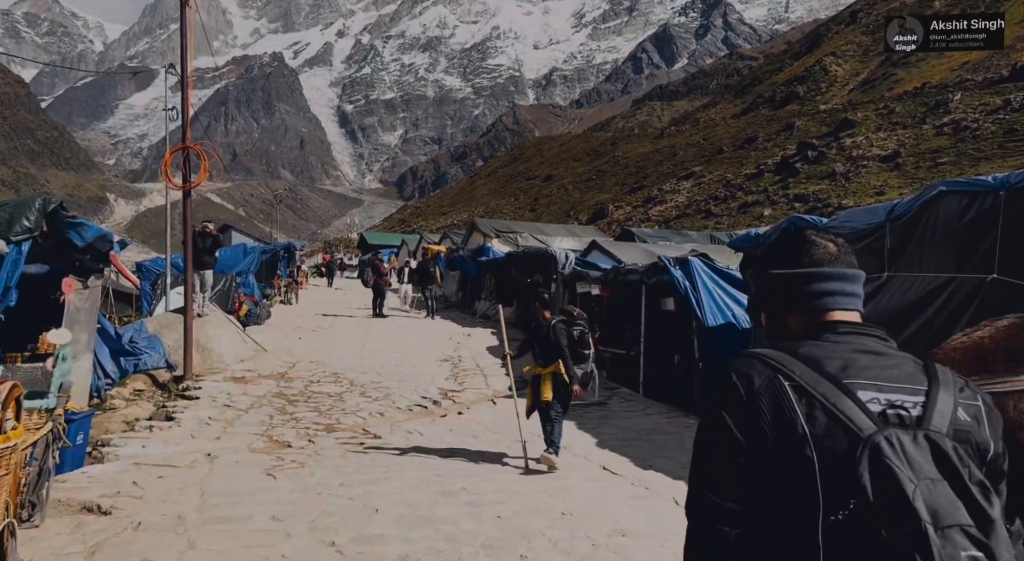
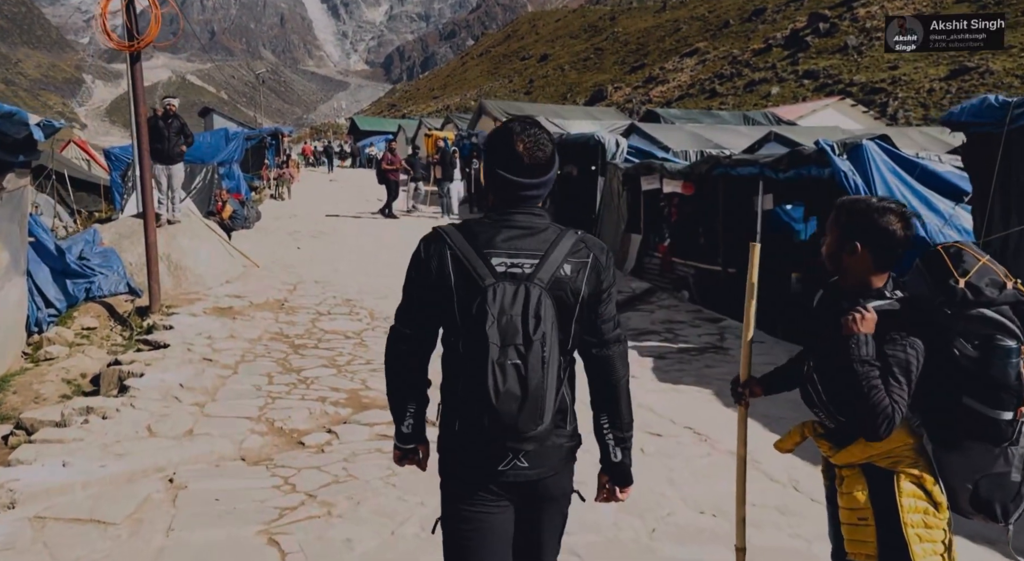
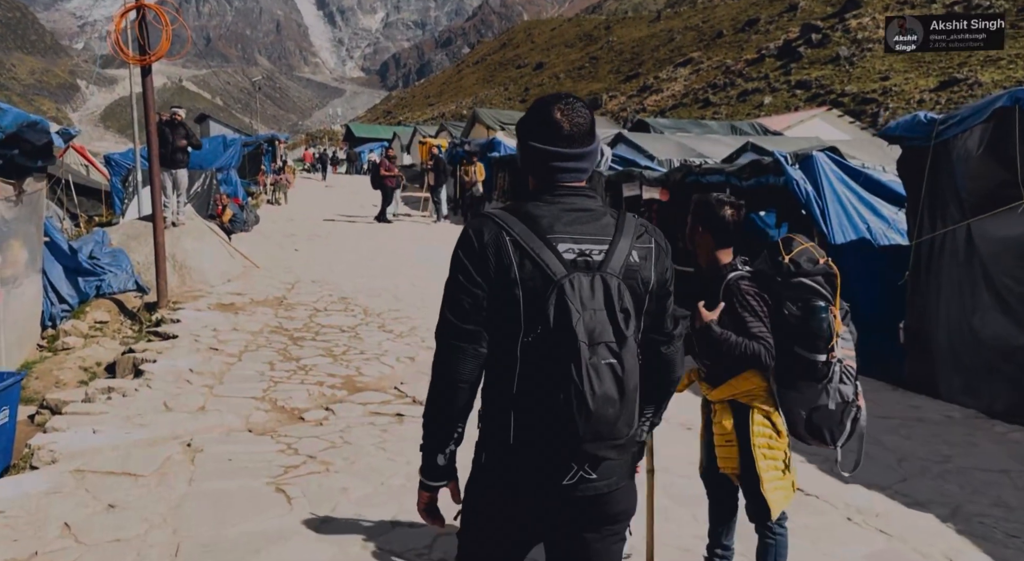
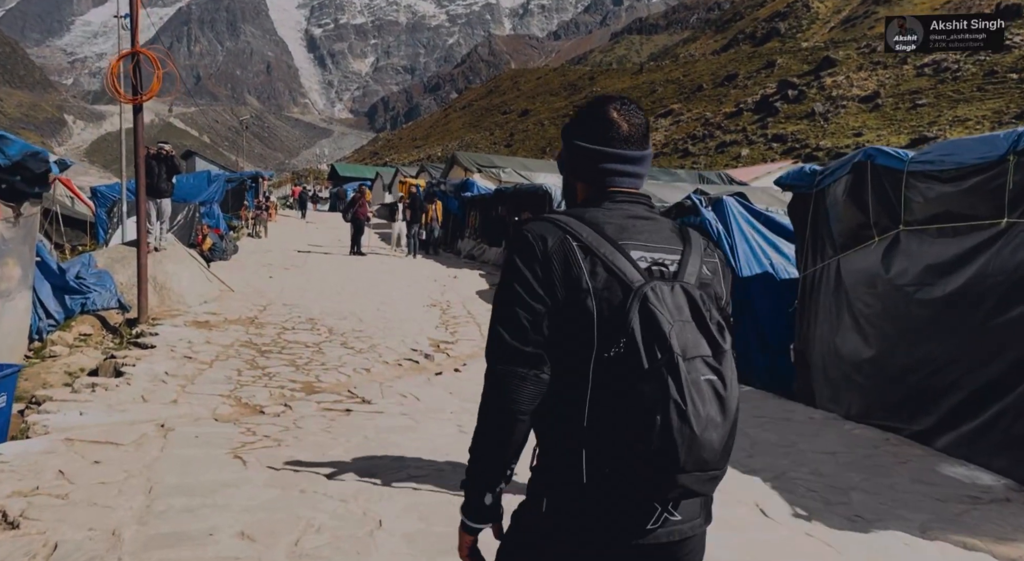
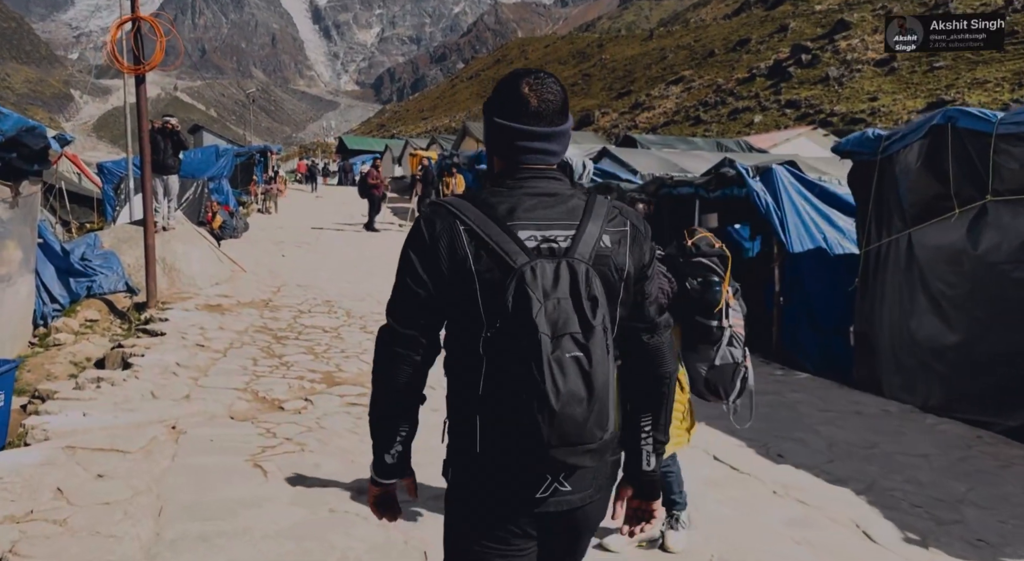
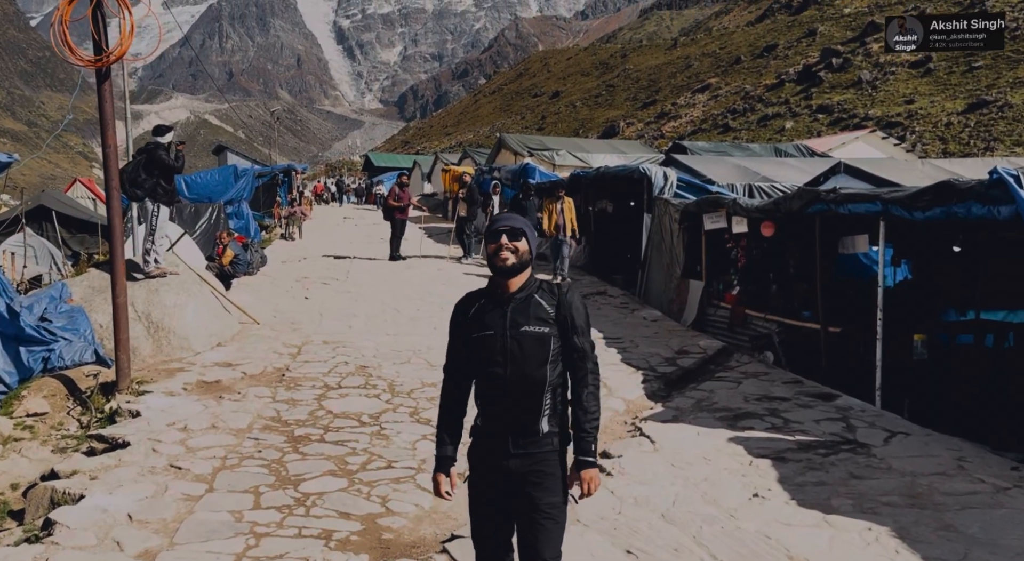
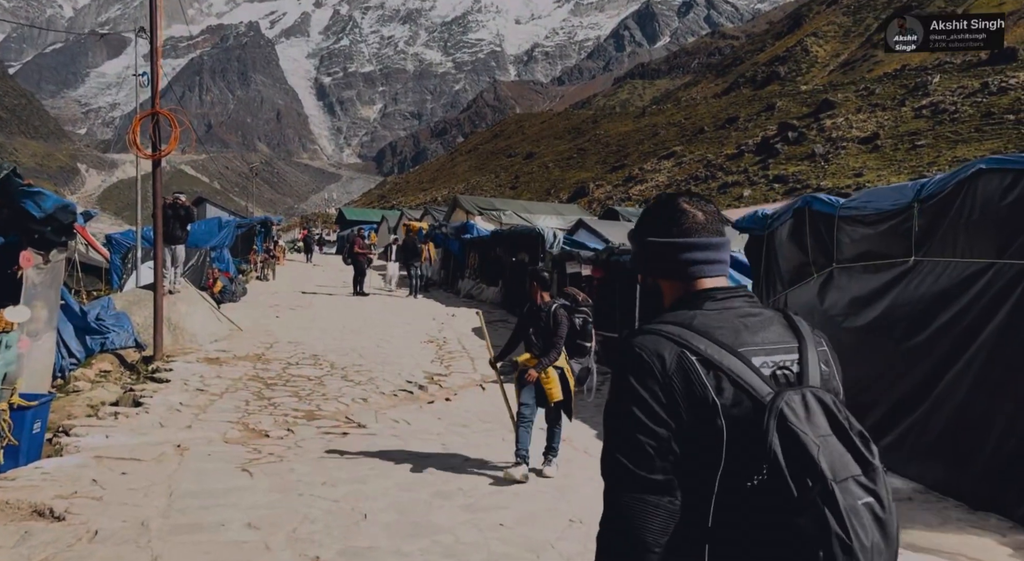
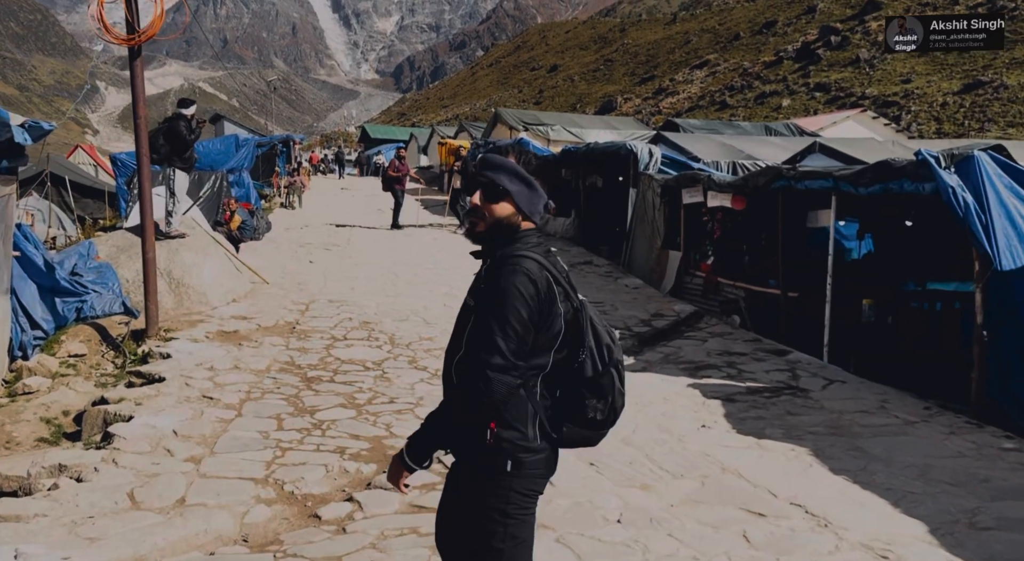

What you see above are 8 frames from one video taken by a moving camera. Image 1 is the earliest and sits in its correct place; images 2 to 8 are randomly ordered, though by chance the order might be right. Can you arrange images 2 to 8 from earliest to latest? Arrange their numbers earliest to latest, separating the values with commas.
7, 4, 5, 3, 2, 8, 6
